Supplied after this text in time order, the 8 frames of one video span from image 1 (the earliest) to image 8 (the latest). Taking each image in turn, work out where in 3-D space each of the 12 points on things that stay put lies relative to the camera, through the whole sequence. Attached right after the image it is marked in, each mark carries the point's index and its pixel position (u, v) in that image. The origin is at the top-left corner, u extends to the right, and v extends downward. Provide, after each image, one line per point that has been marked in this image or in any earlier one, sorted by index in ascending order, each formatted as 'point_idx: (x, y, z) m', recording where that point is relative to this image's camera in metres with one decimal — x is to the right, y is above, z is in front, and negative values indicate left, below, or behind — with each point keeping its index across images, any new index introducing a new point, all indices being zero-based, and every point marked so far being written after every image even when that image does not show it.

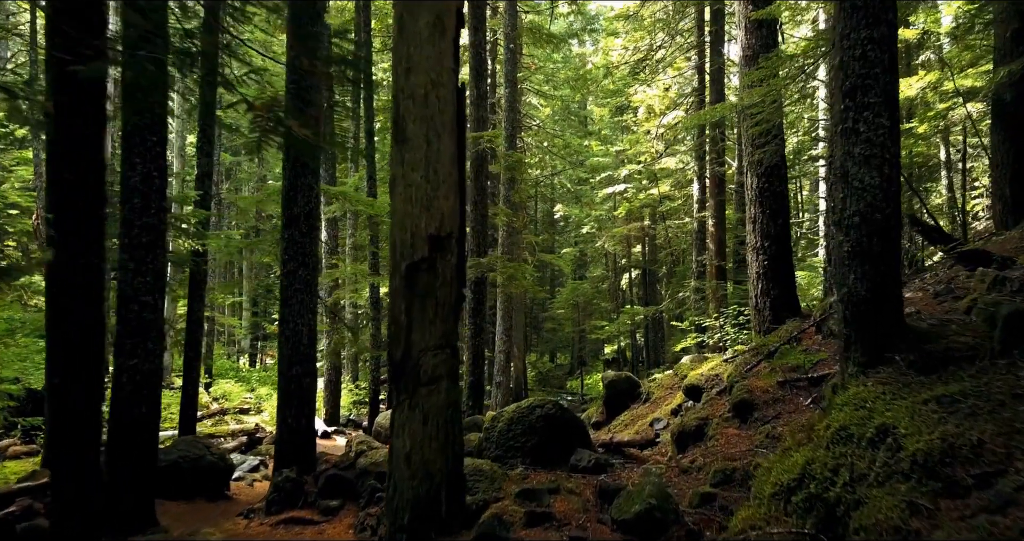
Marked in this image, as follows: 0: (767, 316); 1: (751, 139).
0: (+3.6, -0.7, +7.8) m
1: (+3.4, +1.9, +7.9) m
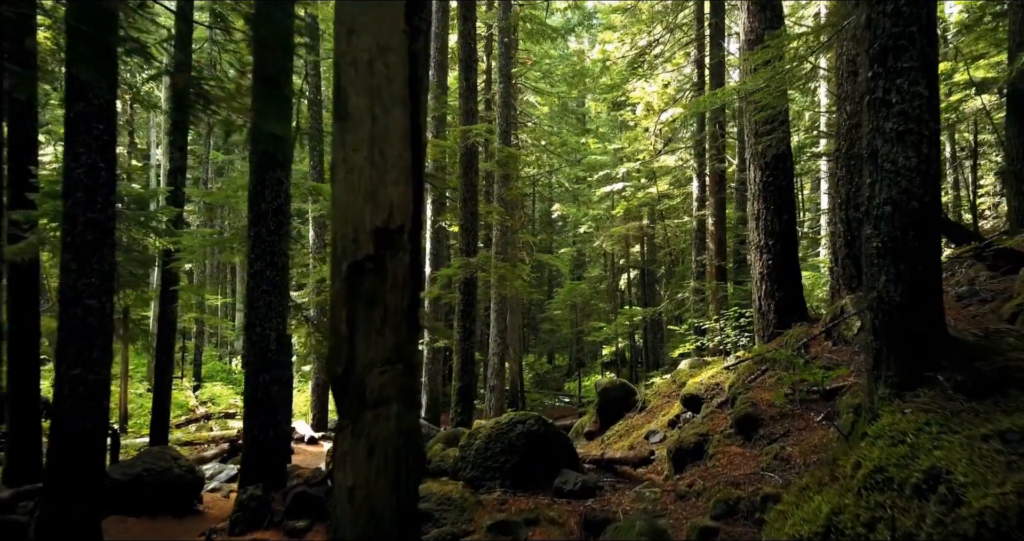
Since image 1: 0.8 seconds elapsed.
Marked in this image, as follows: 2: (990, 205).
0: (+3.4, -0.7, +7.3) m
1: (+3.2, +1.9, +7.4) m
2: (+13.2, +1.8, +15.4) m
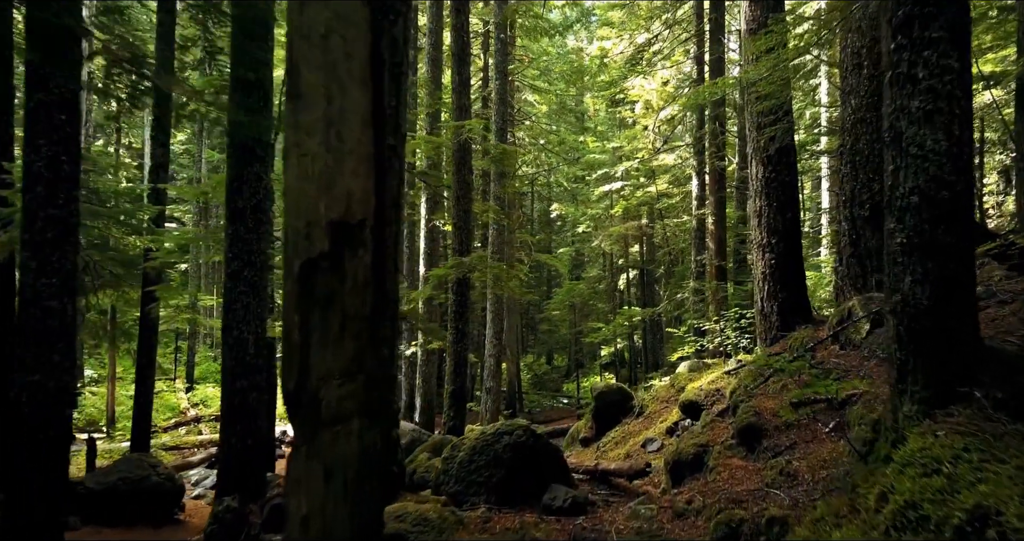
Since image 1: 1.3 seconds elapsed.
0: (+3.3, -0.7, +7.0) m
1: (+3.1, +1.9, +7.1) m
2: (+13.1, +1.8, +15.1) m
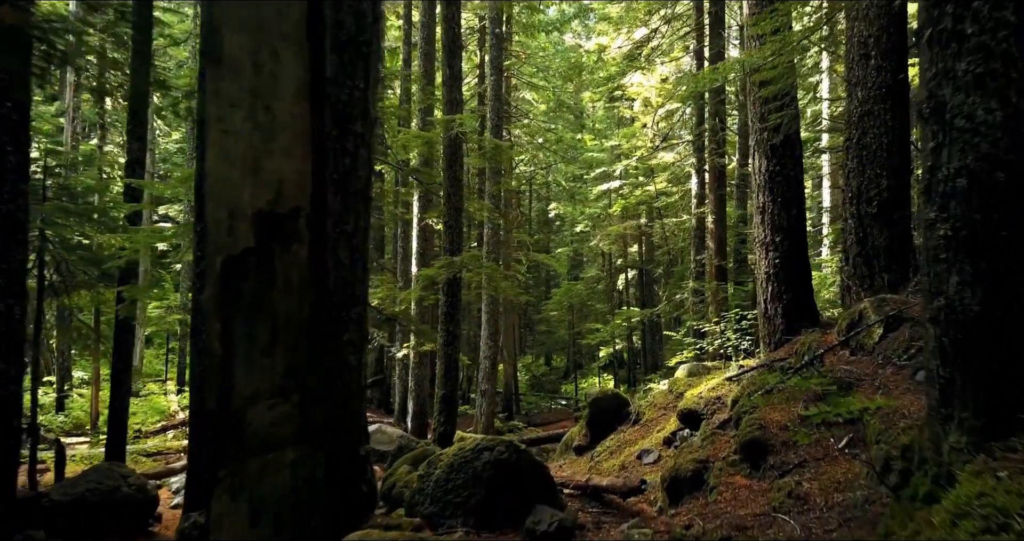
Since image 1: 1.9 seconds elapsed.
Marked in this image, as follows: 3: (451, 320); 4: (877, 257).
0: (+3.2, -0.7, +6.6) m
1: (+3.0, +1.9, +6.7) m
2: (+12.9, +1.8, +14.8) m
3: (-1.1, -0.9, +10.4) m
4: (+5.1, +0.2, +7.9) m
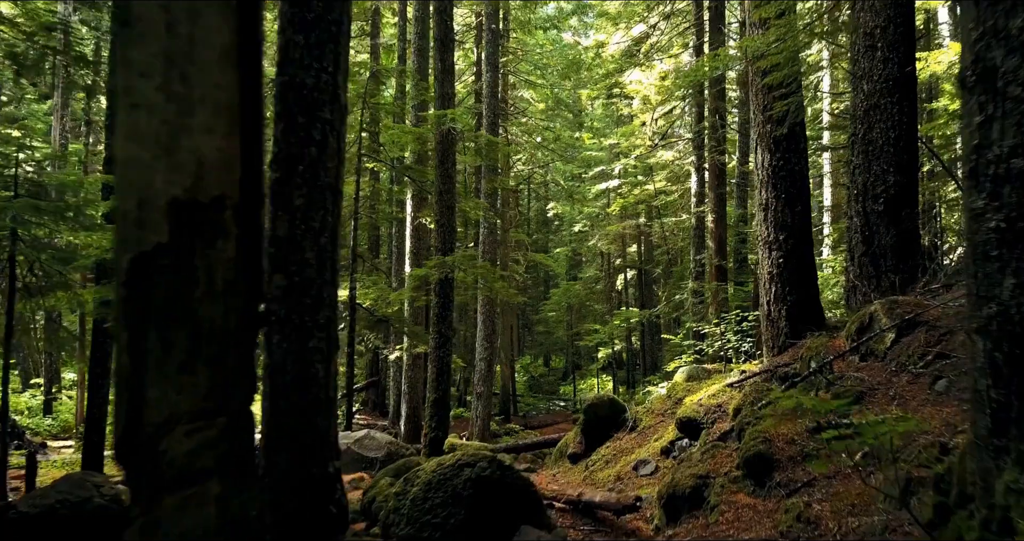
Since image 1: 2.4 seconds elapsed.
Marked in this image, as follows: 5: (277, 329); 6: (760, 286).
0: (+3.1, -0.7, +6.3) m
1: (+2.8, +1.9, +6.4) m
2: (+12.8, +1.8, +14.5) m
3: (-1.3, -0.9, +10.1) m
4: (+5.0, +0.2, +7.6) m
5: (-1.5, -0.4, +3.5) m
6: (+2.9, -0.2, +6.6) m
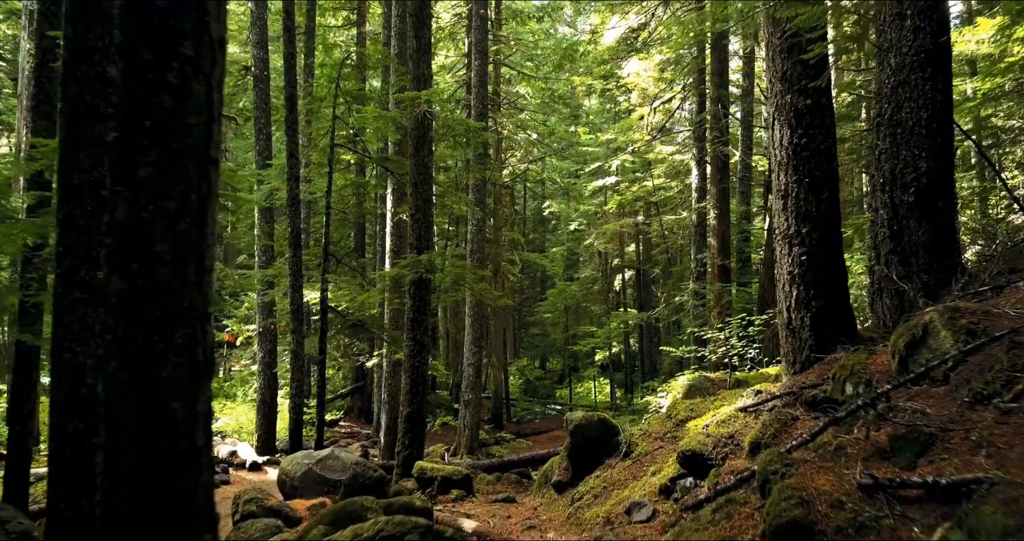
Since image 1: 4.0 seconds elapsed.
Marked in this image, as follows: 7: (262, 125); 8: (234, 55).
0: (+2.8, -0.7, +5.3) m
1: (+2.6, +1.9, +5.5) m
2: (+12.5, +1.8, +13.5) m
3: (-1.5, -0.9, +9.1) m
4: (+4.8, +0.2, +6.6) m
5: (-1.8, -0.4, +2.5) m
6: (+2.6, -0.2, +5.6) m
7: (-6.2, +3.6, +13.8) m
8: (-7.8, +6.0, +15.6) m
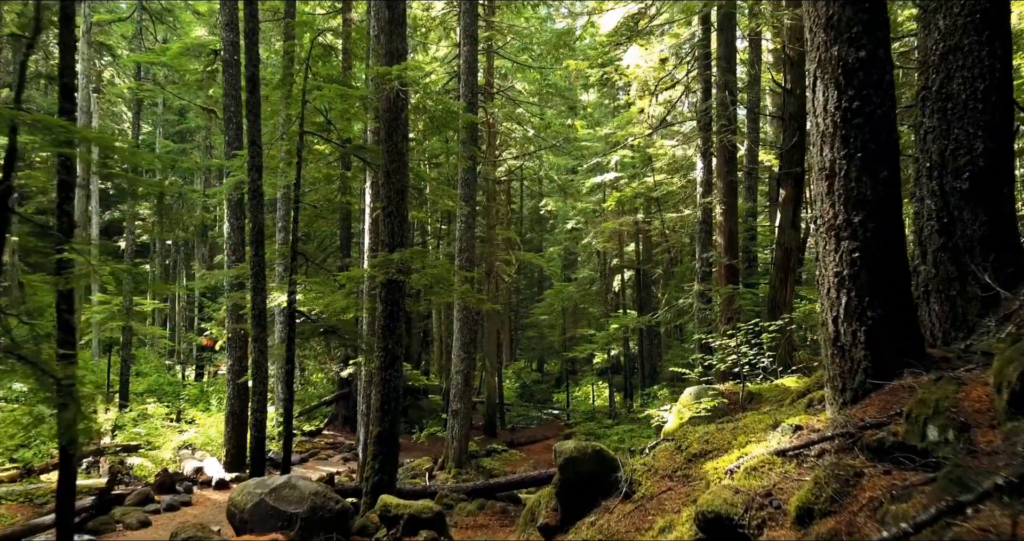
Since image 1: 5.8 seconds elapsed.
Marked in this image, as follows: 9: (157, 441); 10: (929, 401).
0: (+2.6, -0.7, +4.3) m
1: (+2.4, +1.9, +4.4) m
2: (+12.3, +1.8, +12.5) m
3: (-1.7, -0.9, +8.1) m
4: (+4.5, +0.2, +5.5) m
5: (-2.0, -0.4, +1.5) m
6: (+2.4, -0.2, +4.6) m
7: (-6.4, +3.6, +12.8) m
8: (-8.0, +6.0, +14.5) m
9: (-9.1, -4.4, +14.4) m
10: (+2.5, -0.7, +3.5) m
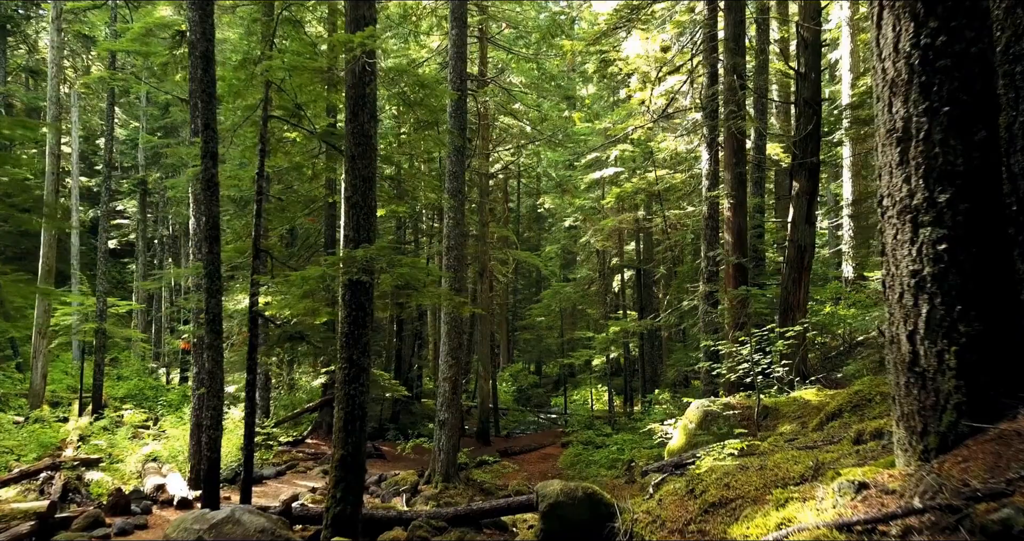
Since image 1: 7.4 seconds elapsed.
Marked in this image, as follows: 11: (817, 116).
0: (+2.4, -0.6, +3.3) m
1: (+2.2, +1.9, +3.4) m
2: (+12.1, +1.8, +11.5) m
3: (-2.0, -0.9, +7.1) m
4: (+4.3, +0.2, +4.5) m
5: (-2.2, -0.4, +0.5) m
6: (+2.2, -0.2, +3.6) m
7: (-6.6, +3.6, +11.8) m
8: (-8.2, +6.0, +13.5) m
9: (-9.4, -4.4, +13.4) m
10: (+2.3, -0.7, +2.5) m
11: (+5.2, +2.6, +9.5) m
